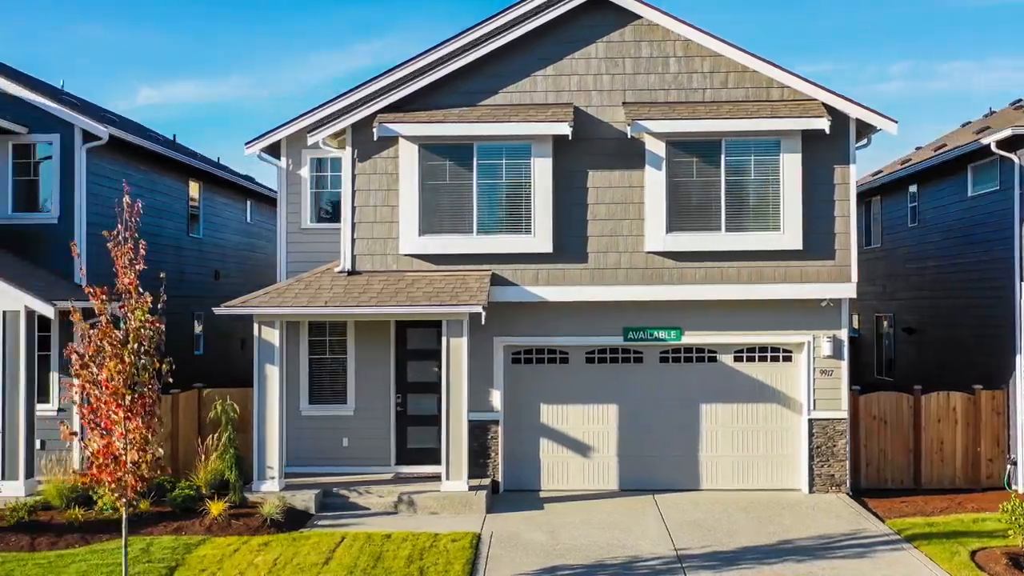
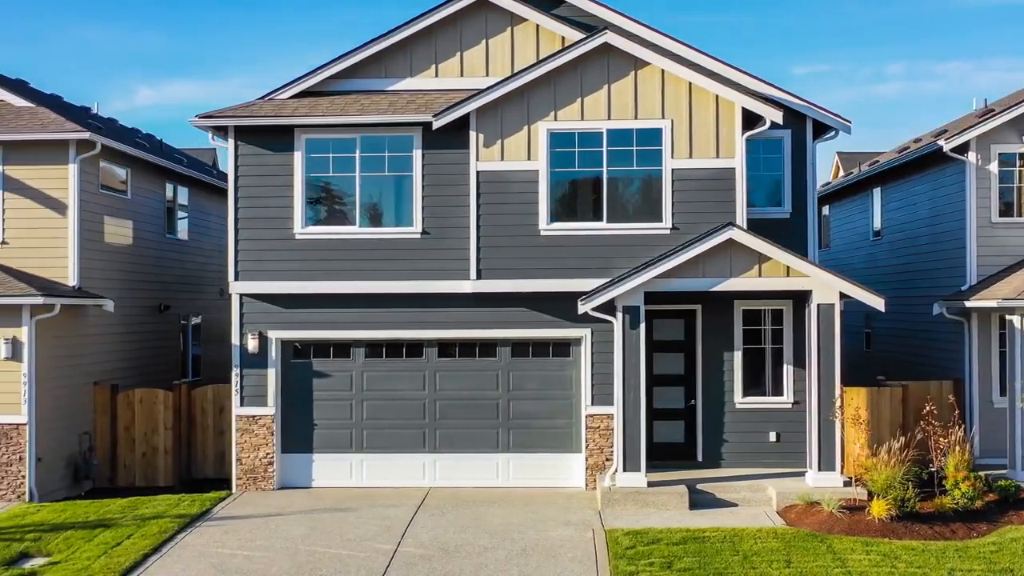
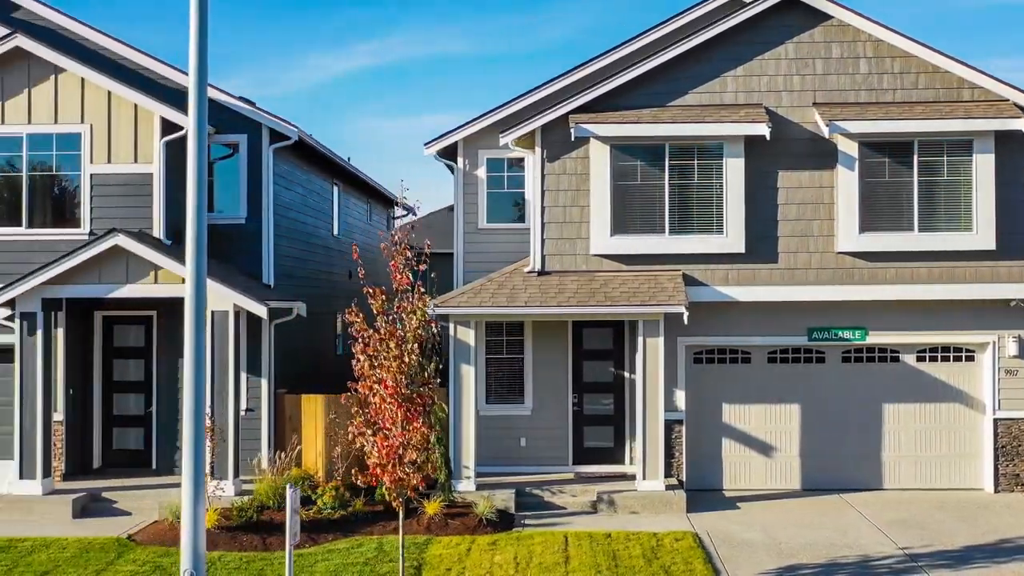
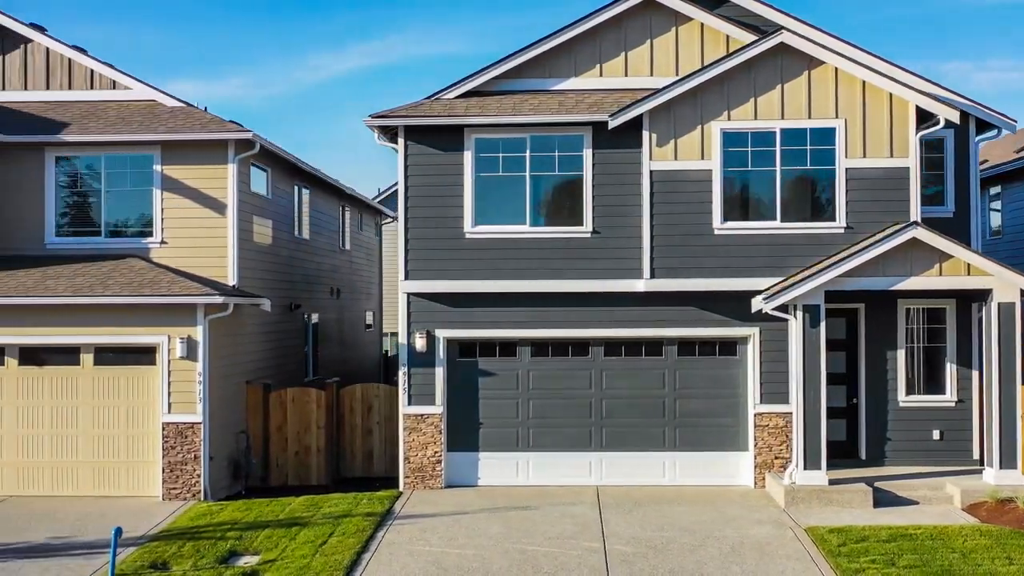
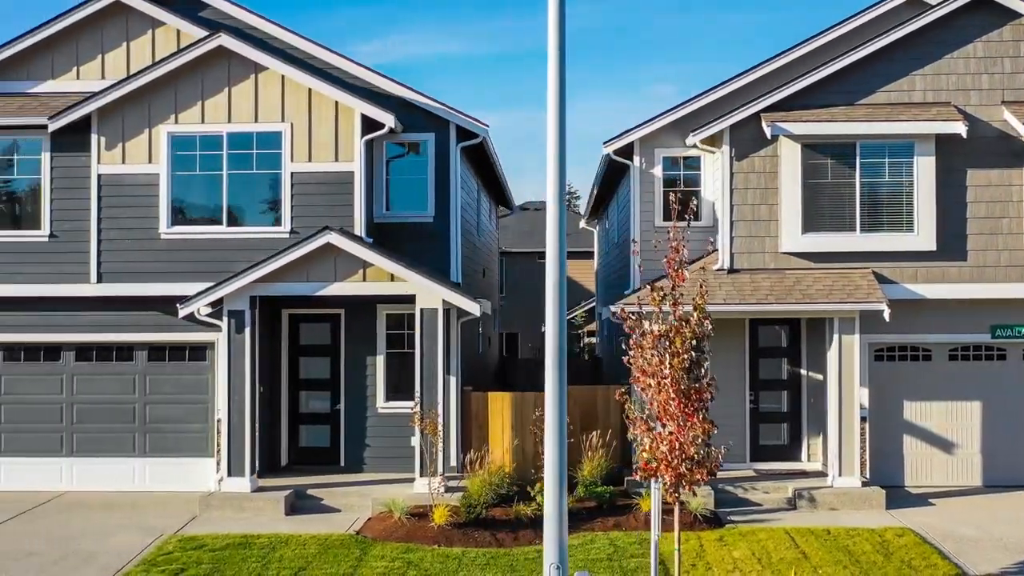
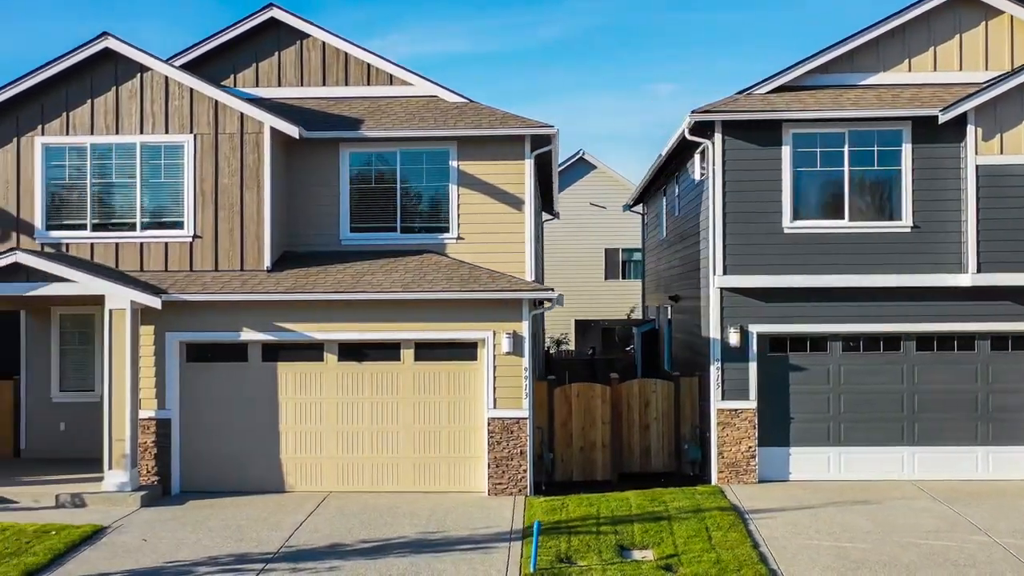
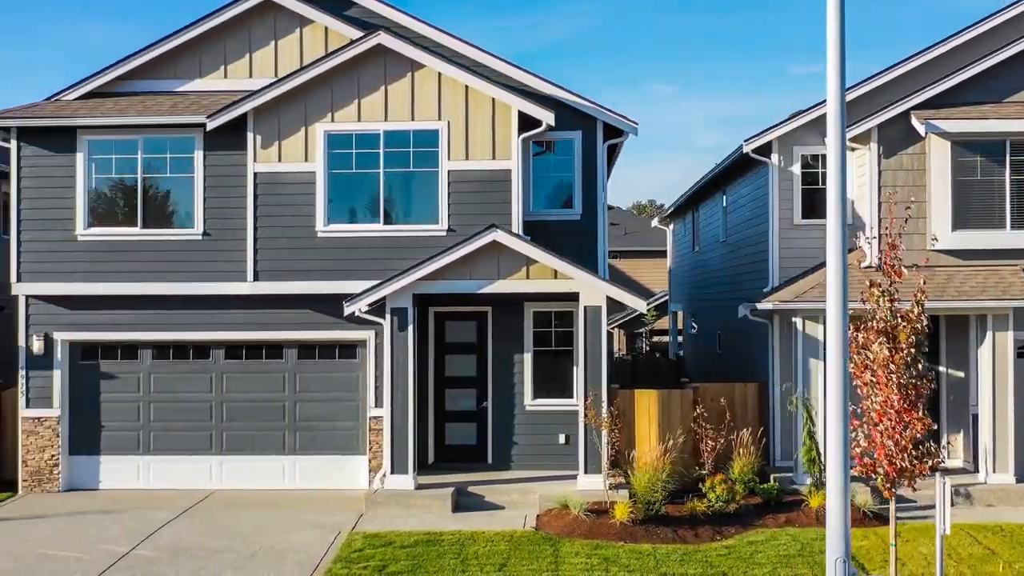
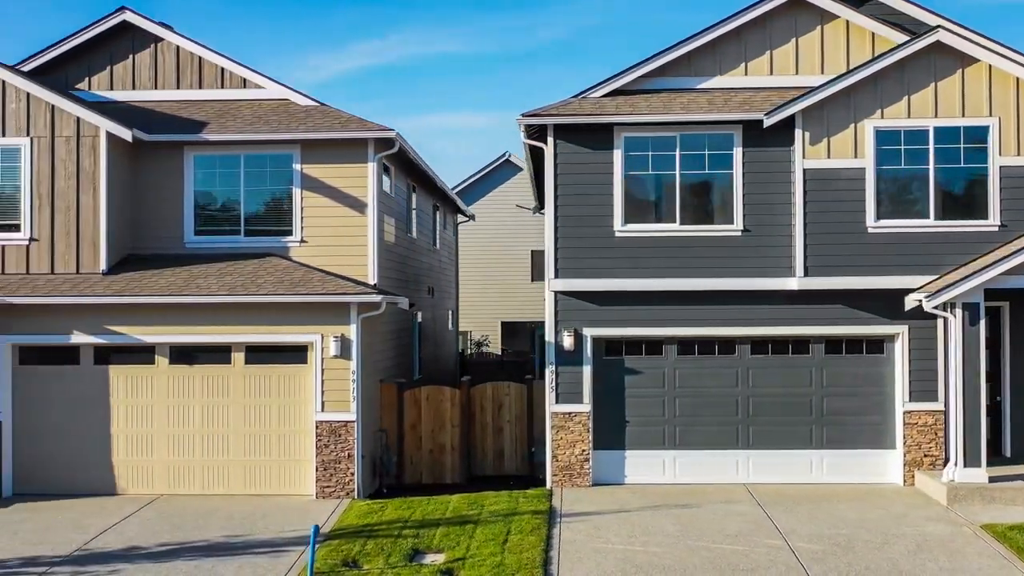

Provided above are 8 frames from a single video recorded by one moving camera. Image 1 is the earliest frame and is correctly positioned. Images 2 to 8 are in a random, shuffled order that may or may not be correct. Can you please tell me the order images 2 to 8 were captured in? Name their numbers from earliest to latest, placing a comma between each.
3, 5, 7, 2, 4, 8, 6
